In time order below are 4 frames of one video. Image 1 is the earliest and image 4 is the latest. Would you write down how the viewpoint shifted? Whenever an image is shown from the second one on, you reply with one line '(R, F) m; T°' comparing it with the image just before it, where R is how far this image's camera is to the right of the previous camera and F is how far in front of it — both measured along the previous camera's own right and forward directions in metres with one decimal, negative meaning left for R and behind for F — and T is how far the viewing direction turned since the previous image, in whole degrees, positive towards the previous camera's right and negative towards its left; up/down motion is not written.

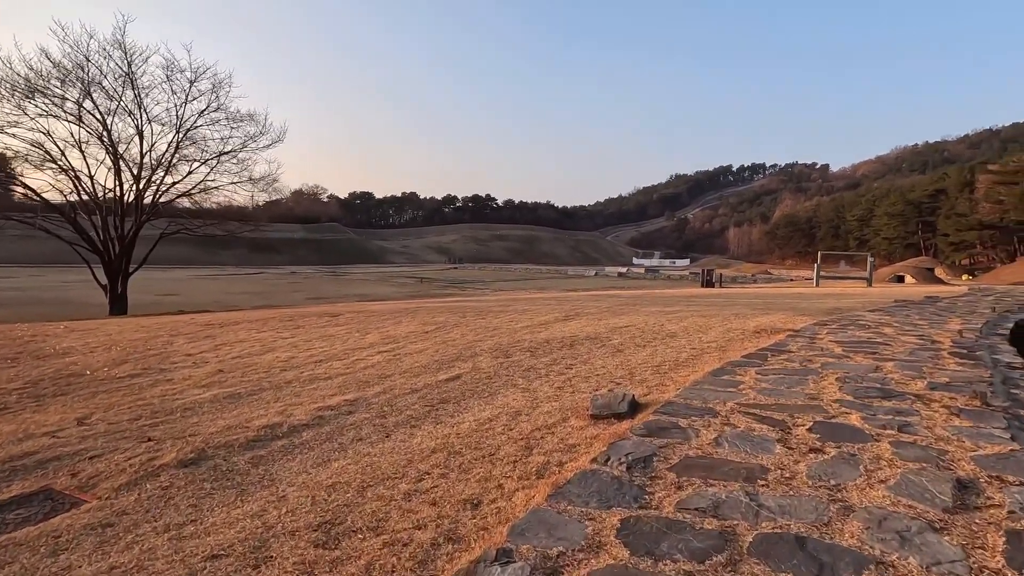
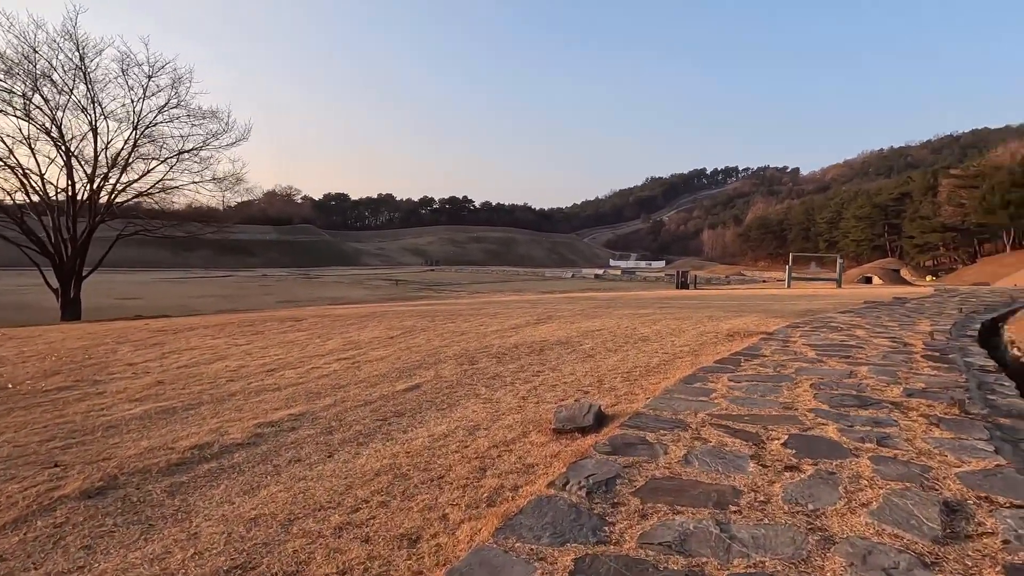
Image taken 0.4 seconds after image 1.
(+0.1, +0.2) m; +2°
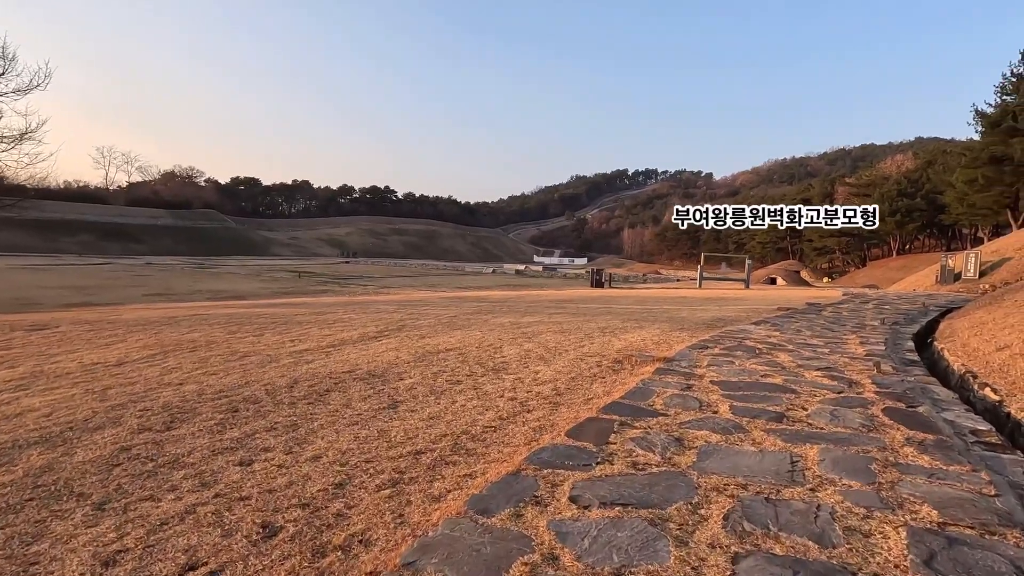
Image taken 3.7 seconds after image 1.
(+0.9, +1.7) m; +8°
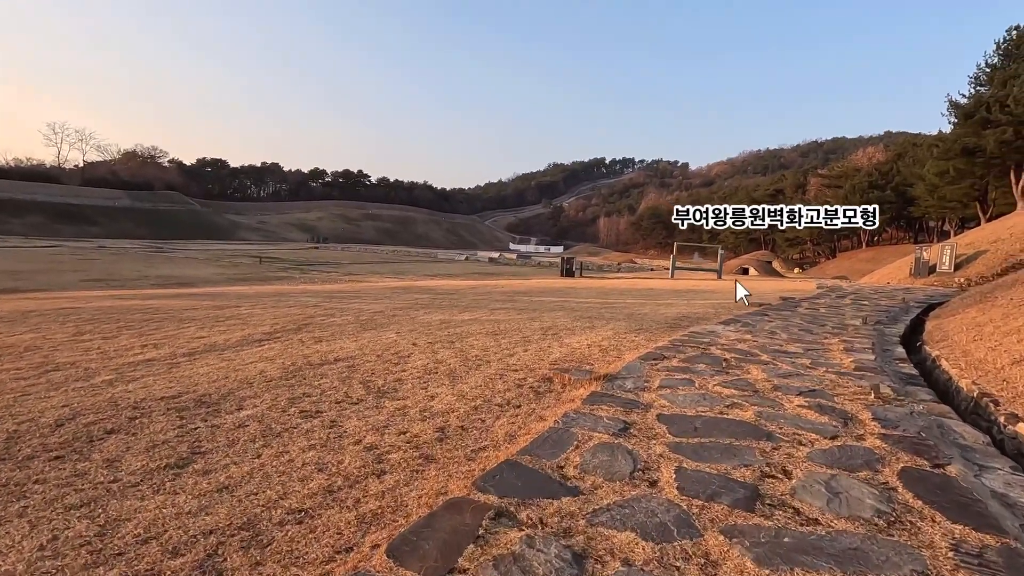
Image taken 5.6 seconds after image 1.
(+0.5, +1.0) m; +2°
